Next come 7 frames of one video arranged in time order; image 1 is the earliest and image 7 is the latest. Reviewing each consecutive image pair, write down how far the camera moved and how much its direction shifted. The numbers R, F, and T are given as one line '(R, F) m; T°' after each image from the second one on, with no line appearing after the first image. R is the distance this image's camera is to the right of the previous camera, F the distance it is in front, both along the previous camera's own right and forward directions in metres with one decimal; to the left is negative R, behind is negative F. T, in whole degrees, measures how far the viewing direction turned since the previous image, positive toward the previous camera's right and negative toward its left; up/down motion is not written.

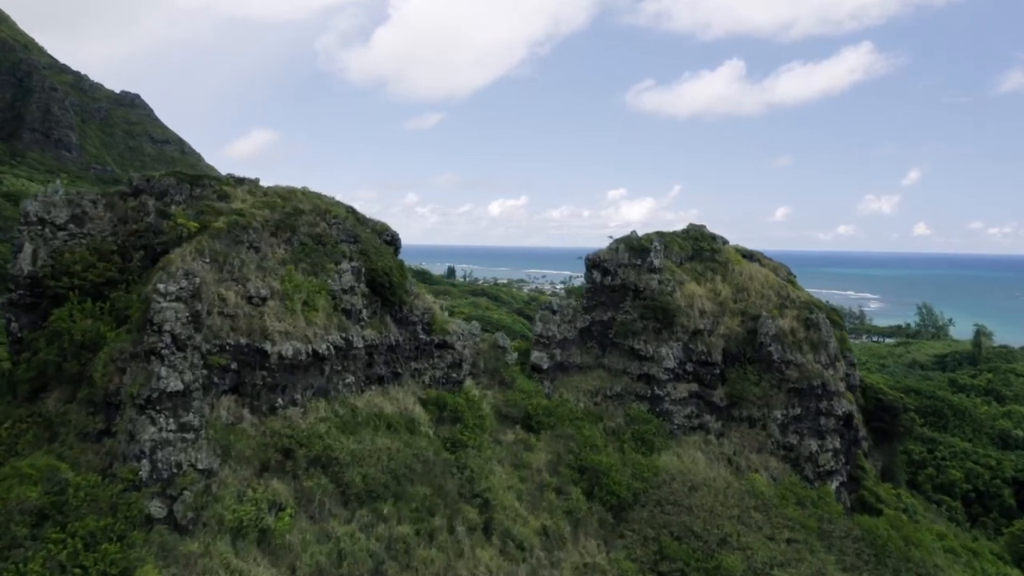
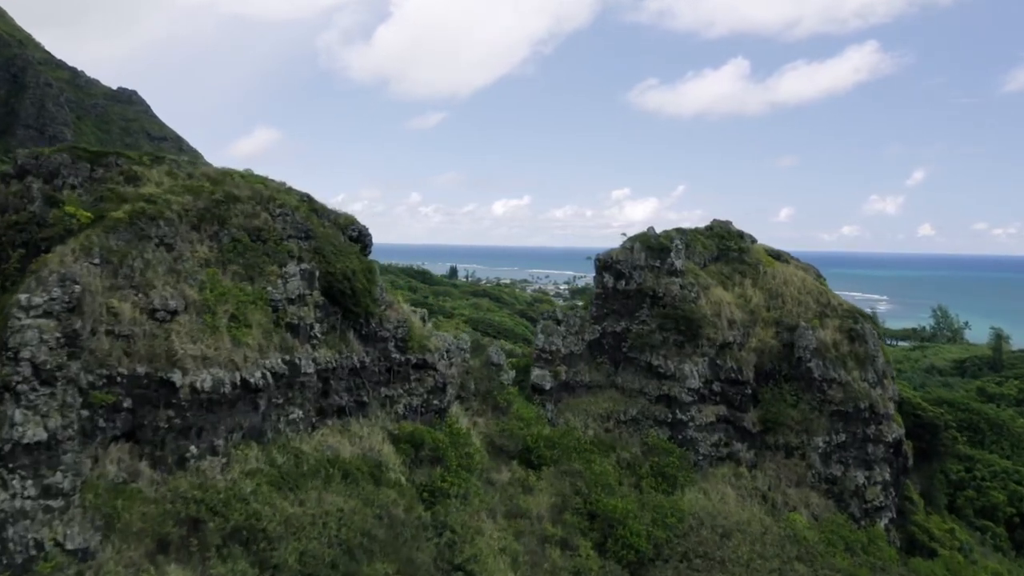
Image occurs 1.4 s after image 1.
(+0.2, +4.1) m; 0°
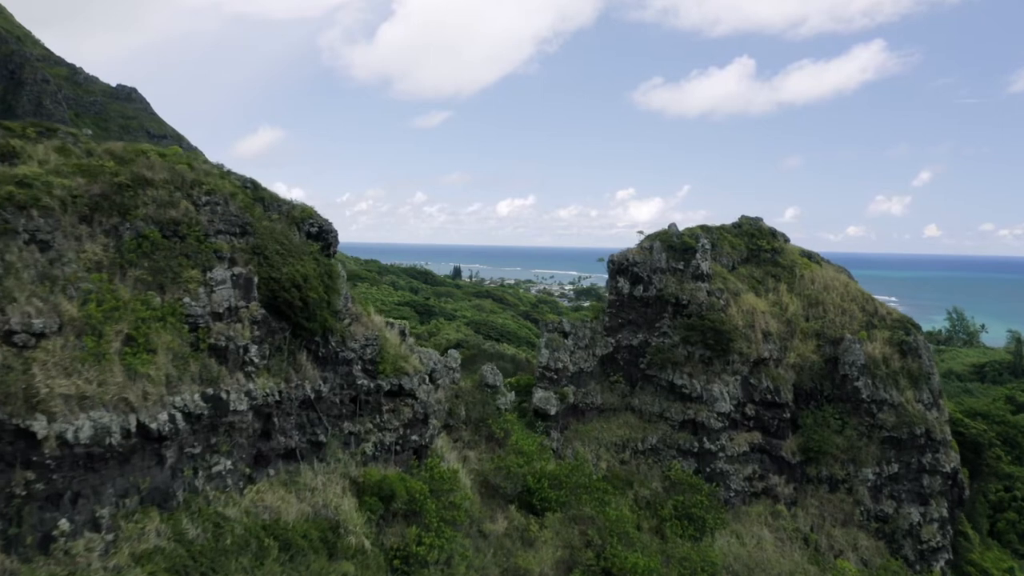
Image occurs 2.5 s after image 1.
(+0.1, +3.4) m; 0°
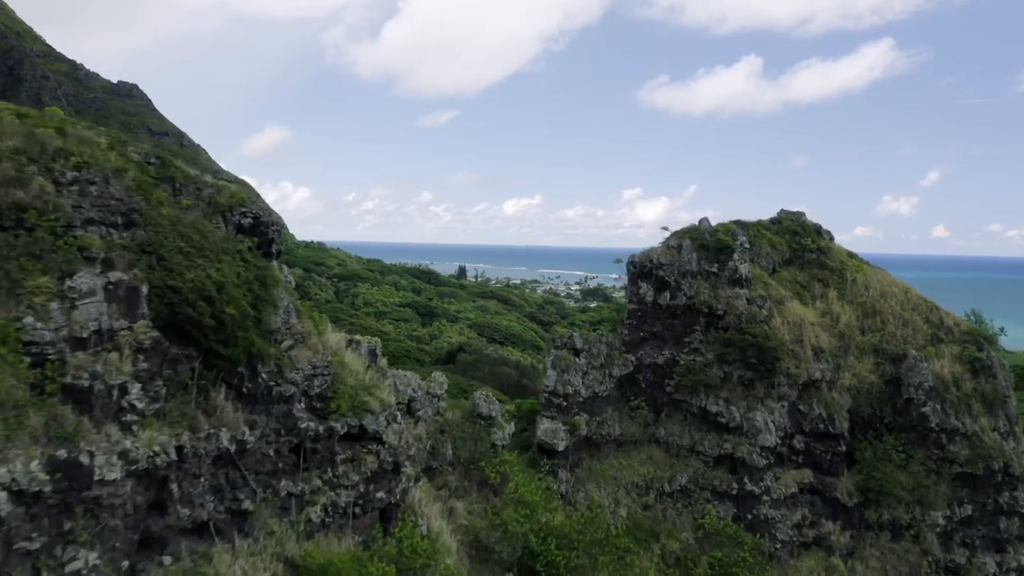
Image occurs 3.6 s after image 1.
(+0.1, +3.4) m; 0°
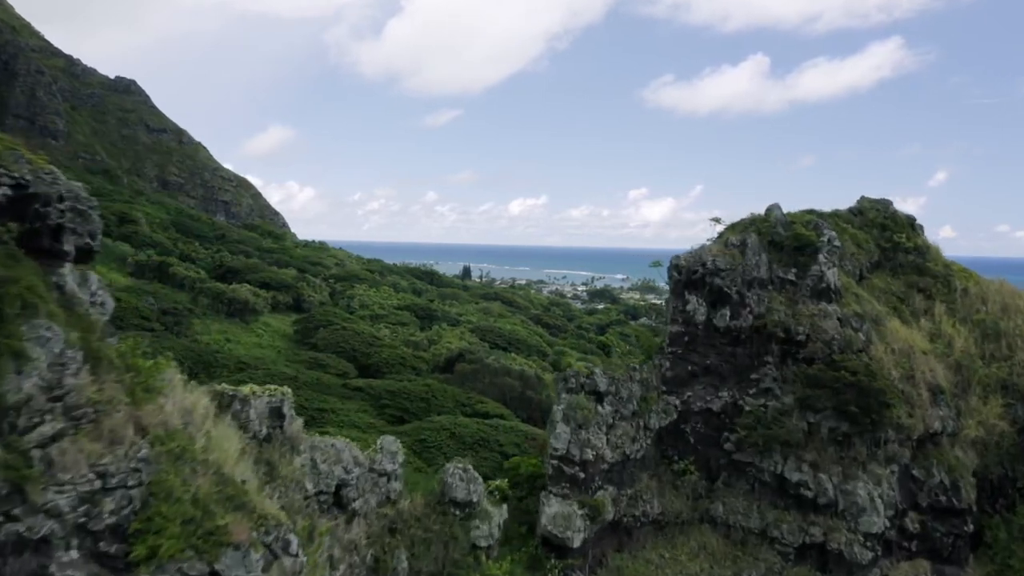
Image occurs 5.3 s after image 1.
(+0.2, +4.9) m; 0°
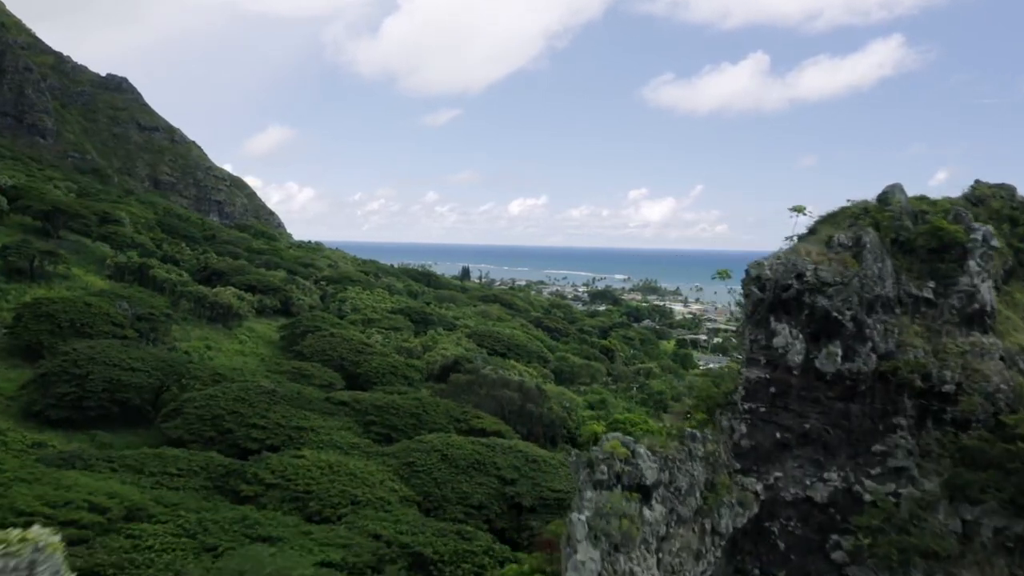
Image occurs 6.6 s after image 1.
(+0.1, +4.1) m; 0°
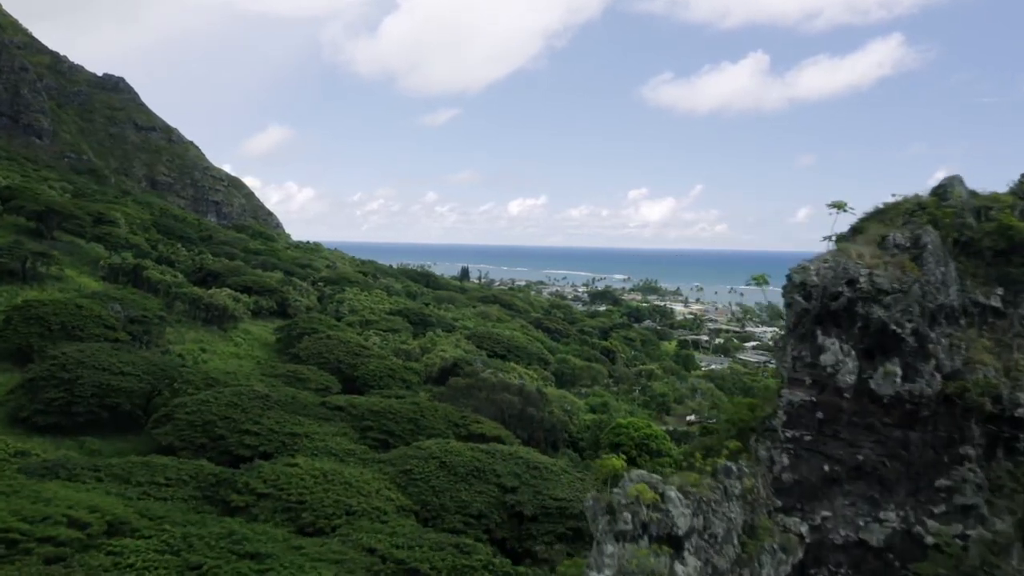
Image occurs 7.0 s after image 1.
(0.0, +1.1) m; 0°
